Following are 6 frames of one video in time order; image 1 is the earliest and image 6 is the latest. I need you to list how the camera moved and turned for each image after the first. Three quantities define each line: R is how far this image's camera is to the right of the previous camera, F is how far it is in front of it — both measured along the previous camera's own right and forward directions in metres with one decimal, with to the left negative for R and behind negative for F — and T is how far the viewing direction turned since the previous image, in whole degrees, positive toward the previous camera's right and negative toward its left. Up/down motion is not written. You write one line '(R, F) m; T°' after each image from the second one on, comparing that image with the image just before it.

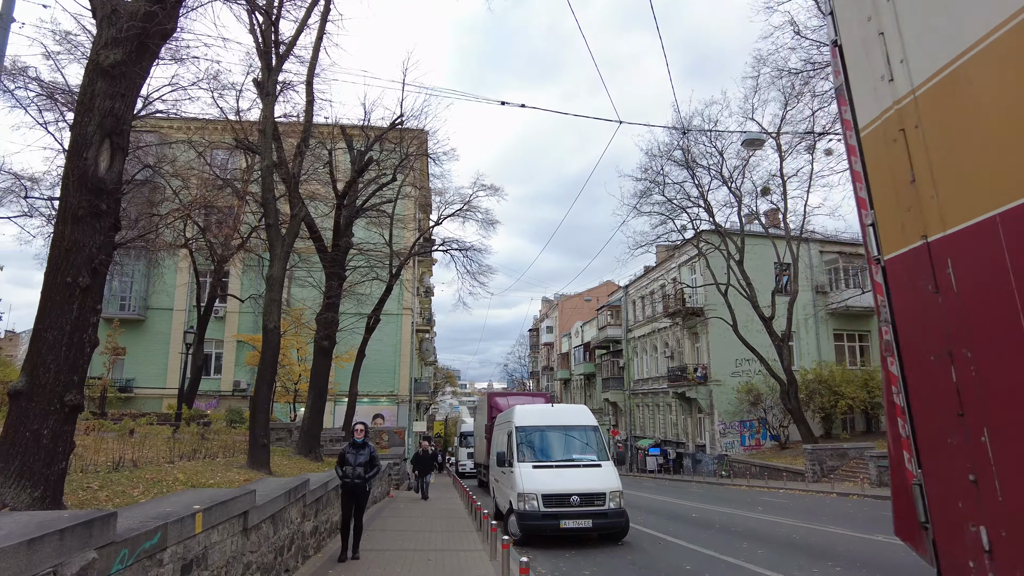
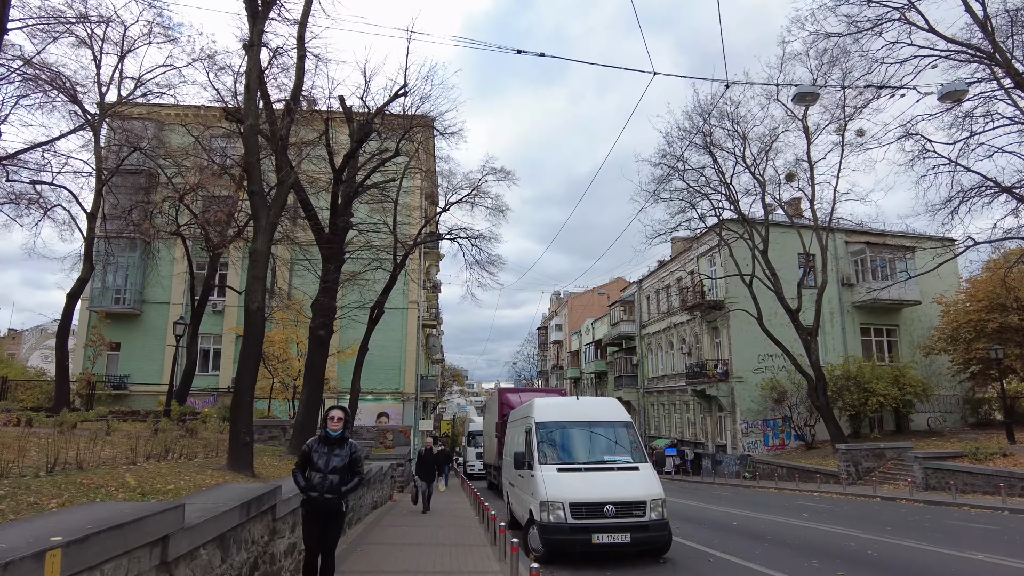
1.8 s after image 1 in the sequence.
(-0.1, +1.3) m; -1°
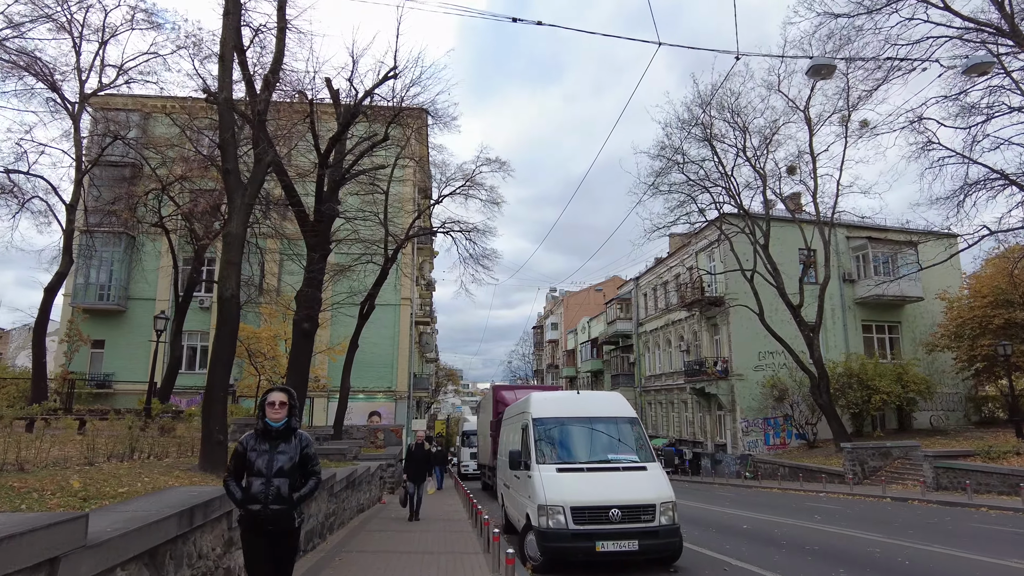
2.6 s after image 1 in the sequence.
(0.0, +0.7) m; 0°
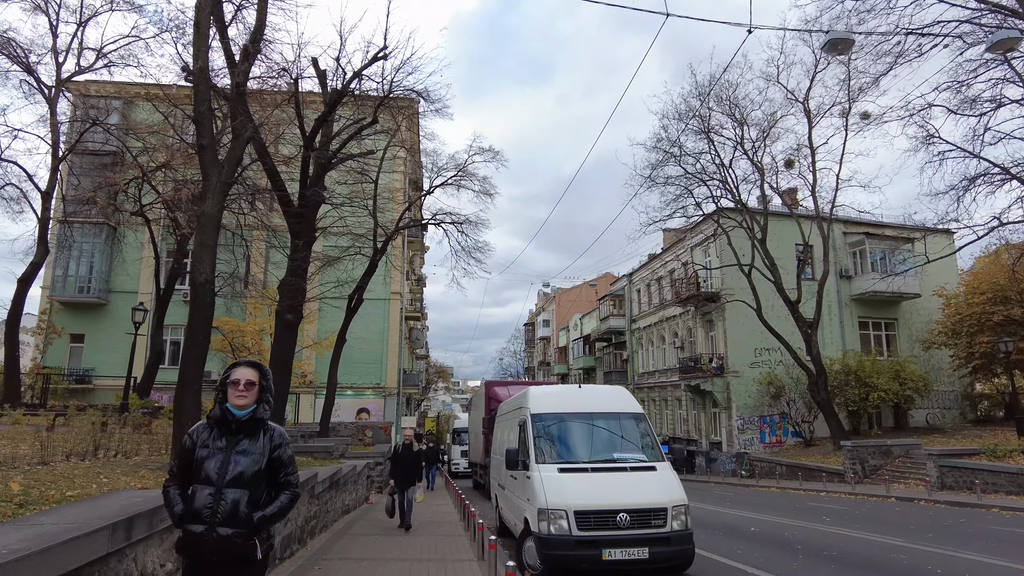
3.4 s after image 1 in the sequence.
(-0.1, +0.6) m; +1°
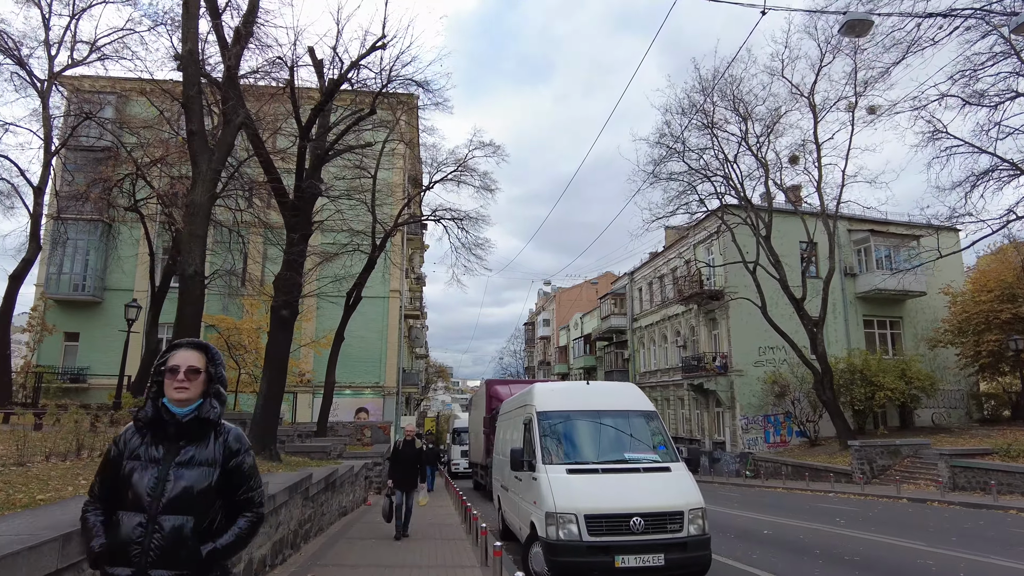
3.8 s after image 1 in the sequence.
(-0.1, +0.4) m; 0°
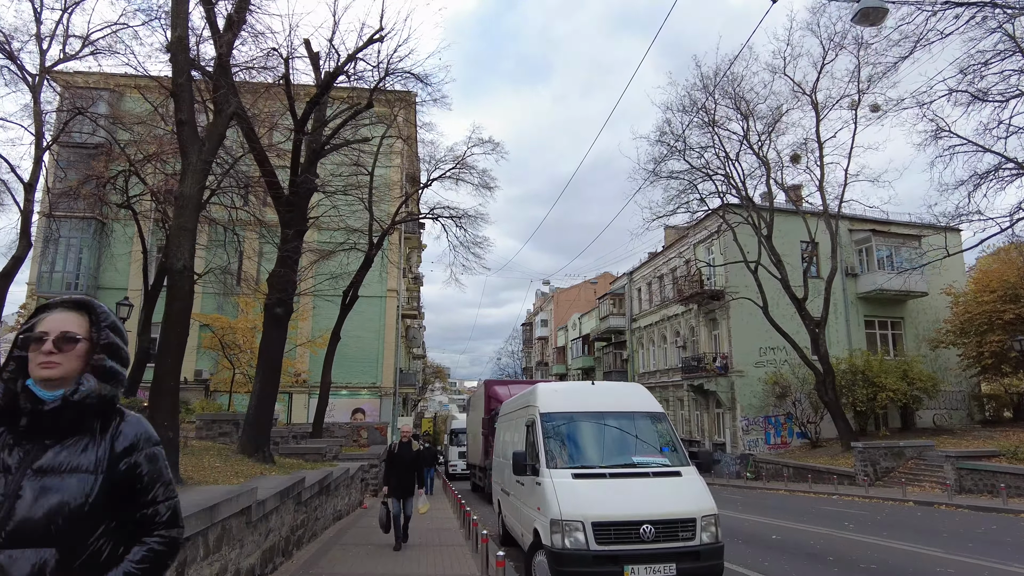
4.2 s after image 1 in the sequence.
(0.0, +0.3) m; 0°
